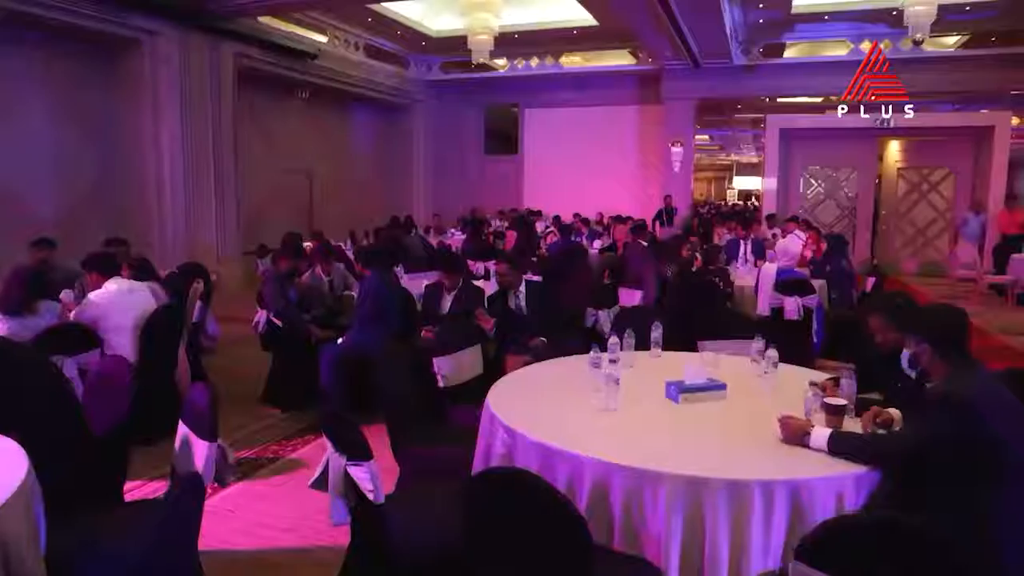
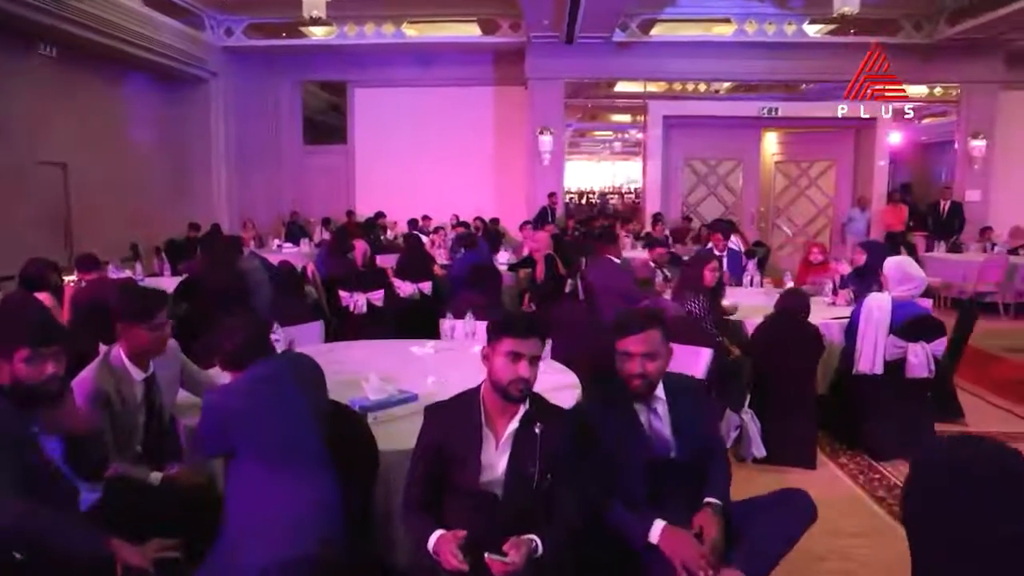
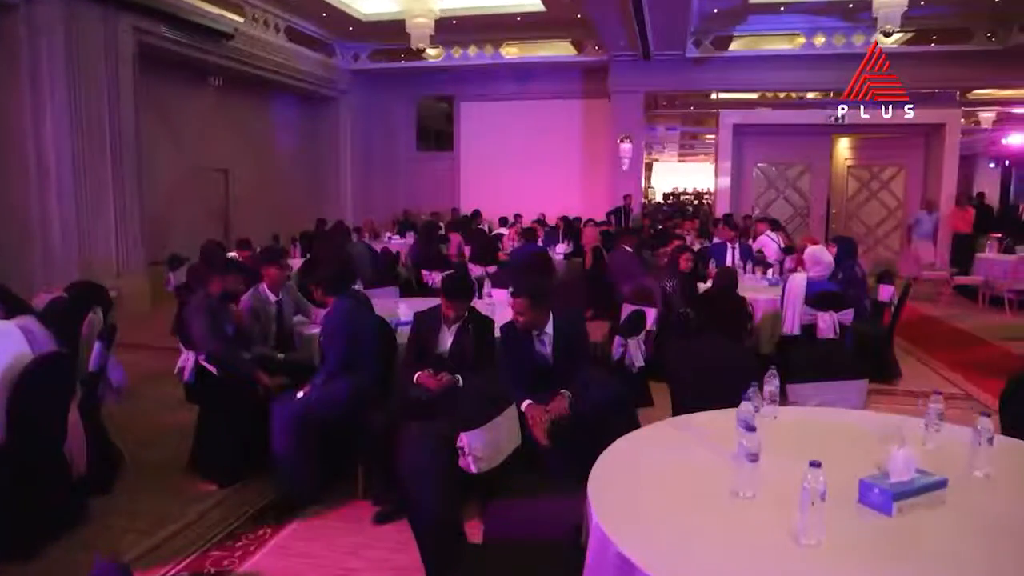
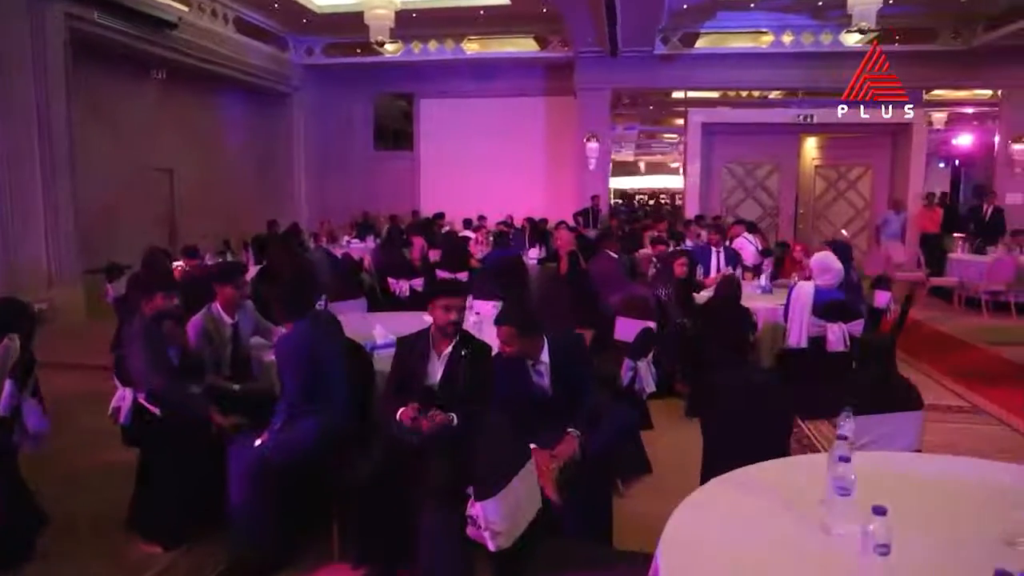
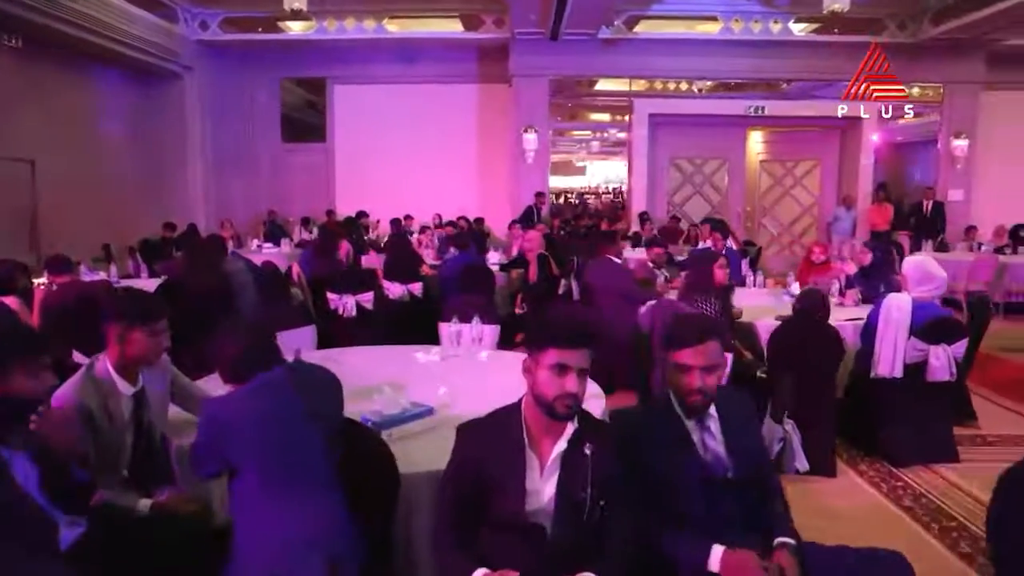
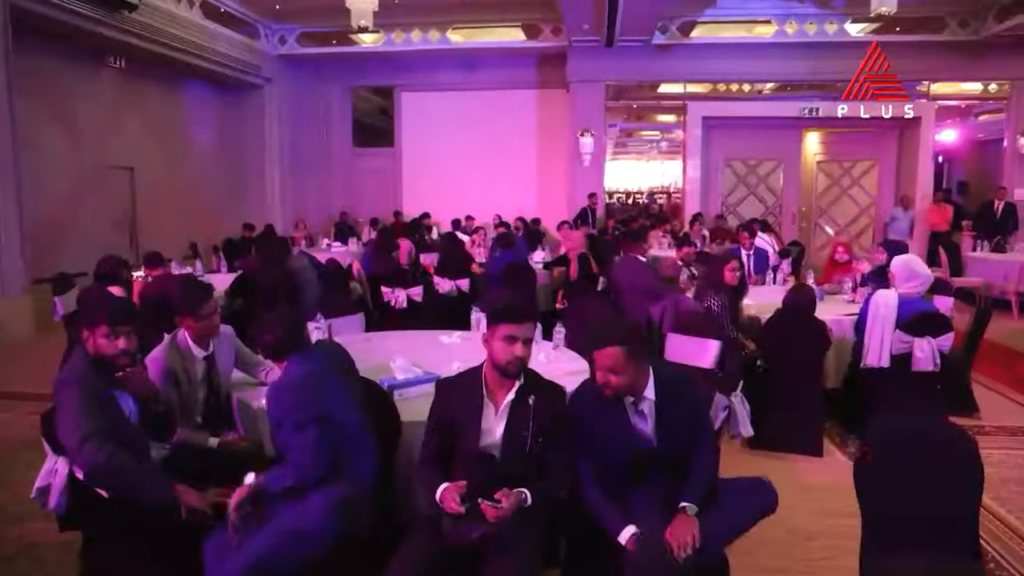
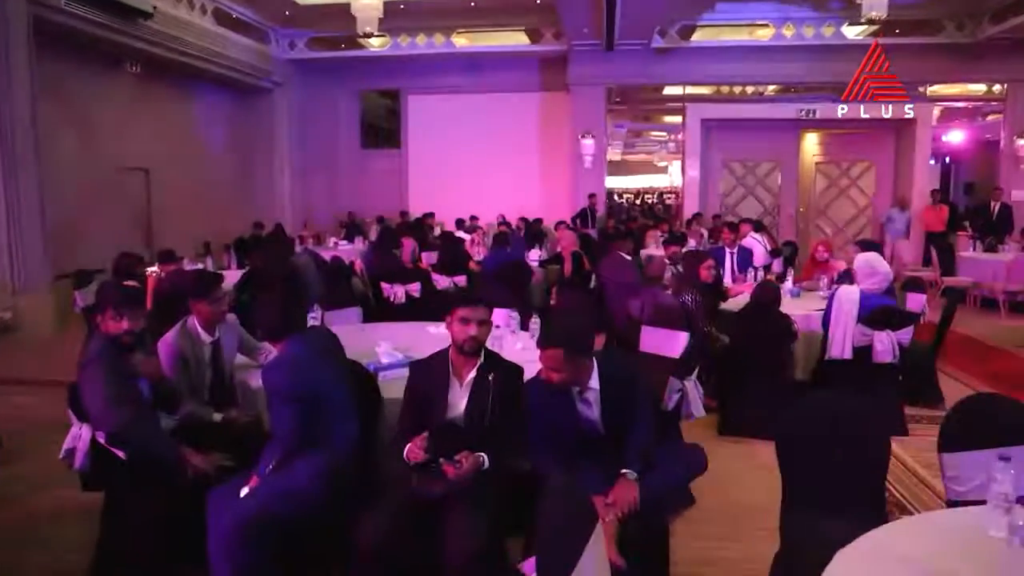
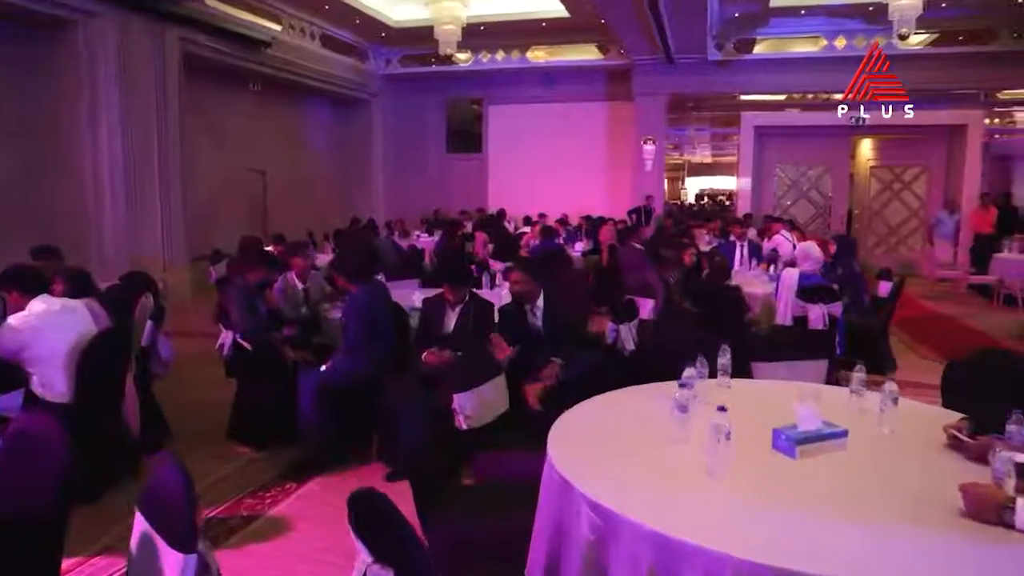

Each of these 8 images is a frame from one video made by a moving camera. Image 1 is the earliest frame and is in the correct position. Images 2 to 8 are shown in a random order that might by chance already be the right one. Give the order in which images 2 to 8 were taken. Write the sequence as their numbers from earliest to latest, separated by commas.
8, 3, 4, 7, 6, 2, 5
